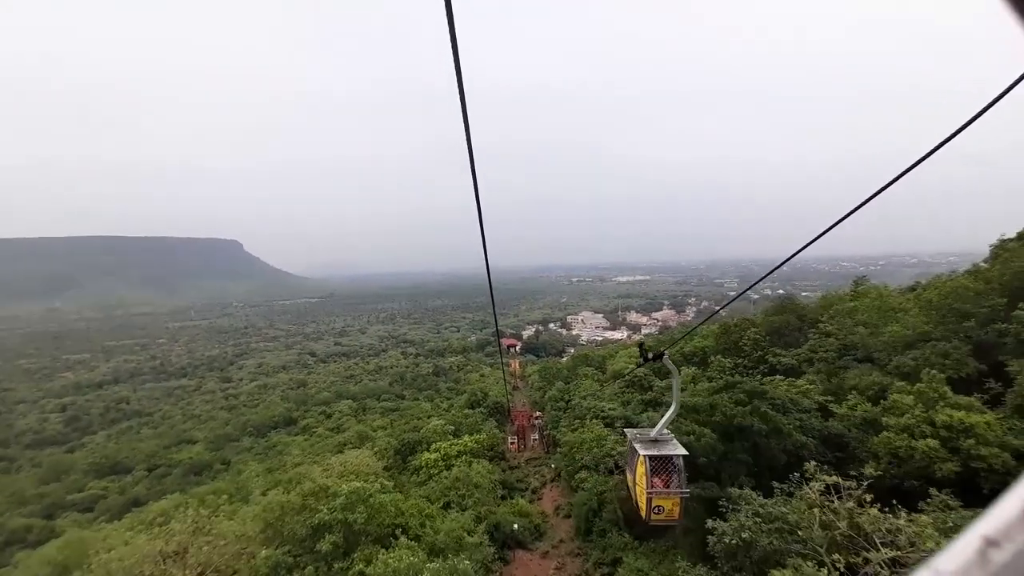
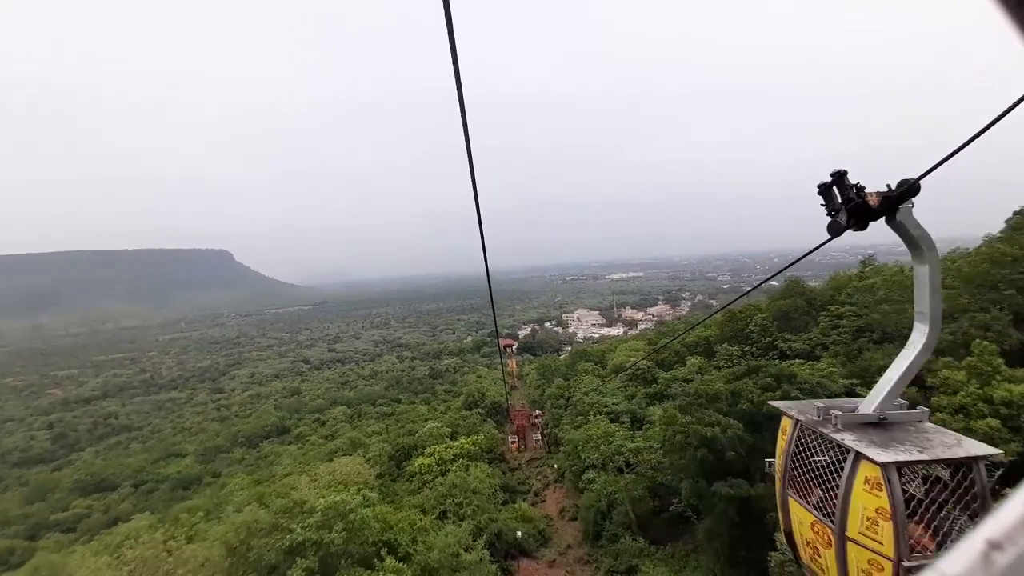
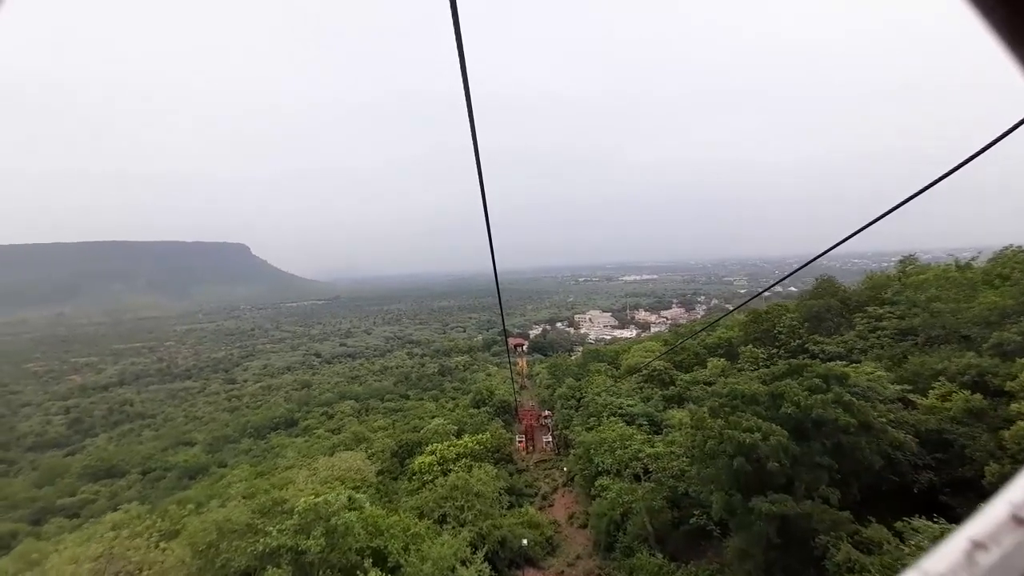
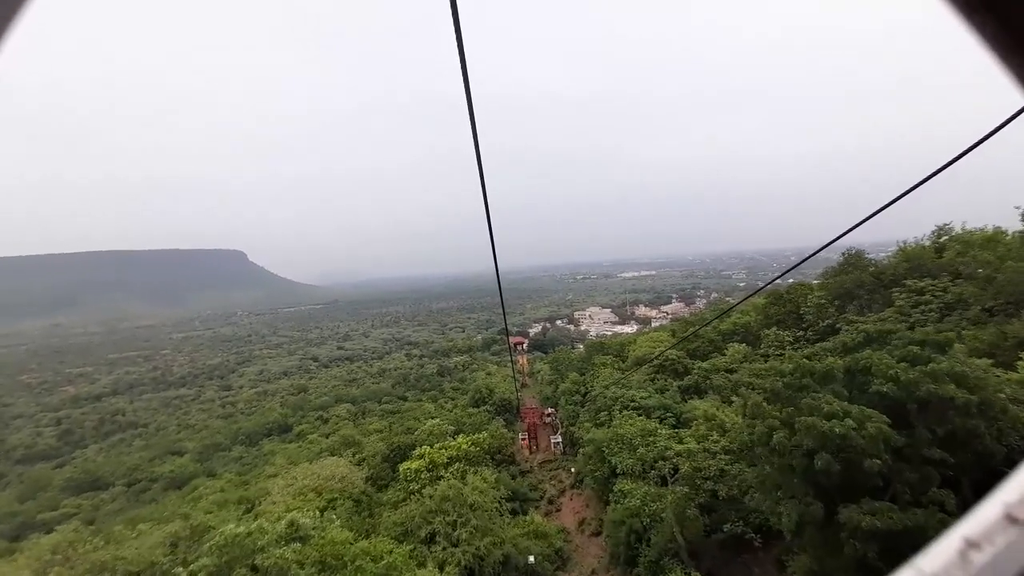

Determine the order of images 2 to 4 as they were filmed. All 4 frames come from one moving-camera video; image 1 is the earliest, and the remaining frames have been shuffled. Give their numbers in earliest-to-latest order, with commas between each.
2, 3, 4
